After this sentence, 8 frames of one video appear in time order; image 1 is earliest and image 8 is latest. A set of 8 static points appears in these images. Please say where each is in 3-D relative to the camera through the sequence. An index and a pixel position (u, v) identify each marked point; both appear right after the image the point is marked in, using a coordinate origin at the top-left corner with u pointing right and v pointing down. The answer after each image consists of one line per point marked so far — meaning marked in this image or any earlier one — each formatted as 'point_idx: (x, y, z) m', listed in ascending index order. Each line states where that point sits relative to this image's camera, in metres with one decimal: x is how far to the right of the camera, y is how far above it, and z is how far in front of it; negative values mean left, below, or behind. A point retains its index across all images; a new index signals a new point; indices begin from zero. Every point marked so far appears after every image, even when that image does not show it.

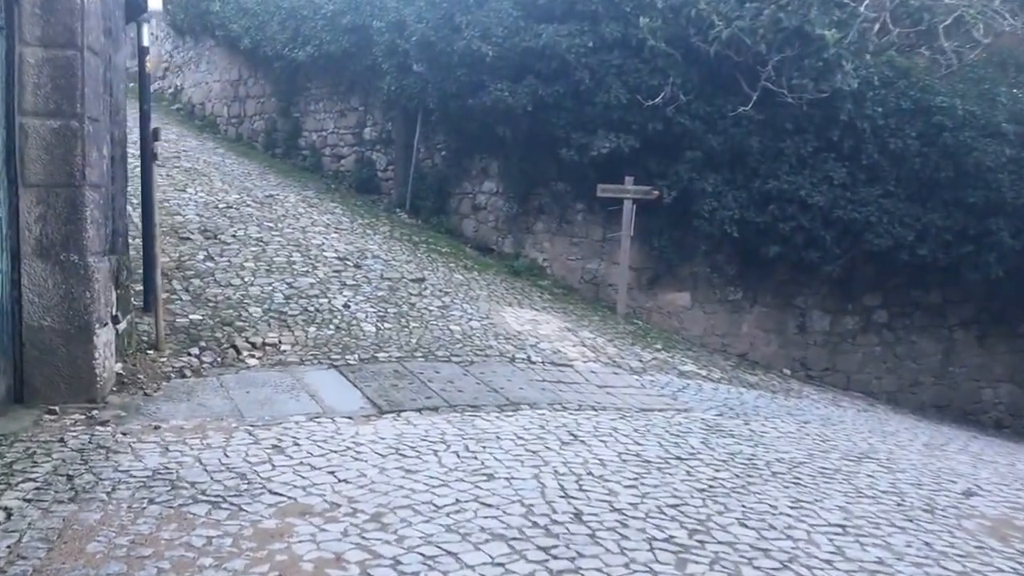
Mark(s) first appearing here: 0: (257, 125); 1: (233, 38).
0: (-4.0, +2.6, +16.3) m
1: (-4.5, +4.0, +16.5) m
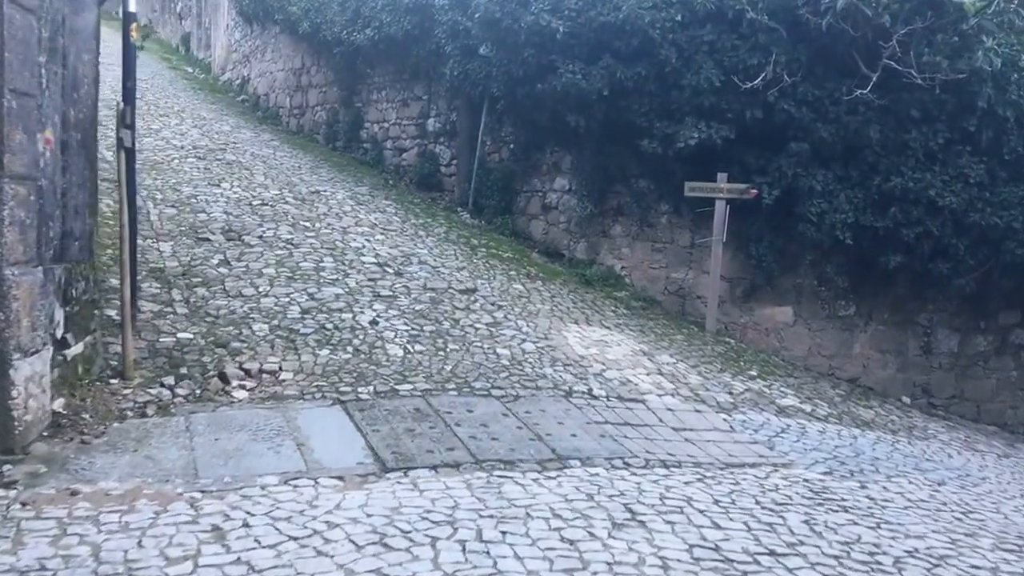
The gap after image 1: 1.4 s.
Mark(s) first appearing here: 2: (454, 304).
0: (-2.8, +2.5, +15.0) m
1: (-3.3, +4.0, +15.3) m
2: (-0.5, -0.1, +7.9) m
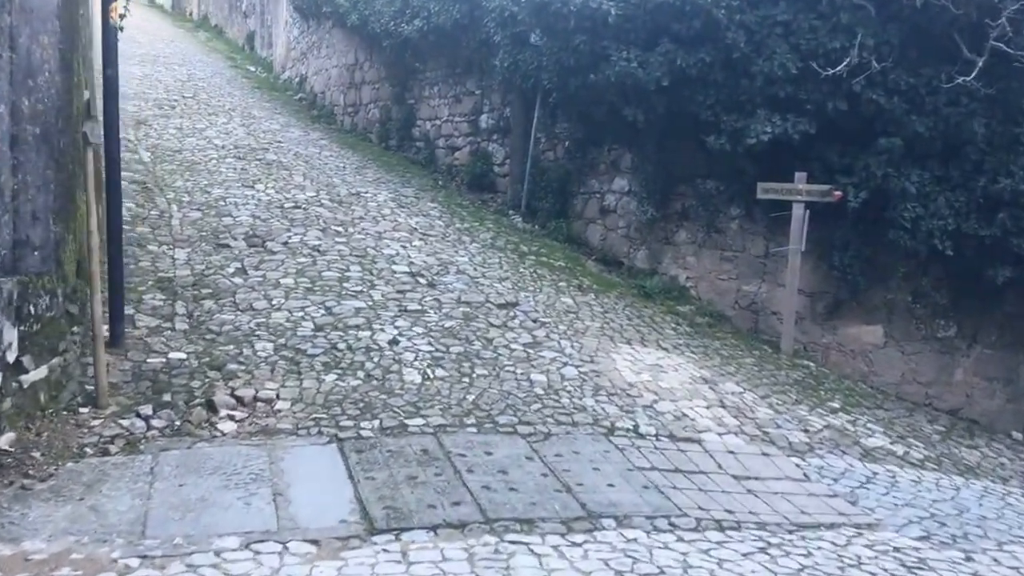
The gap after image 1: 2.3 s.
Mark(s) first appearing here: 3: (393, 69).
0: (-2.0, +2.5, +14.3) m
1: (-2.4, +3.9, +14.6) m
2: (-0.2, -0.2, +7.0) m
3: (-1.6, +2.9, +13.4) m
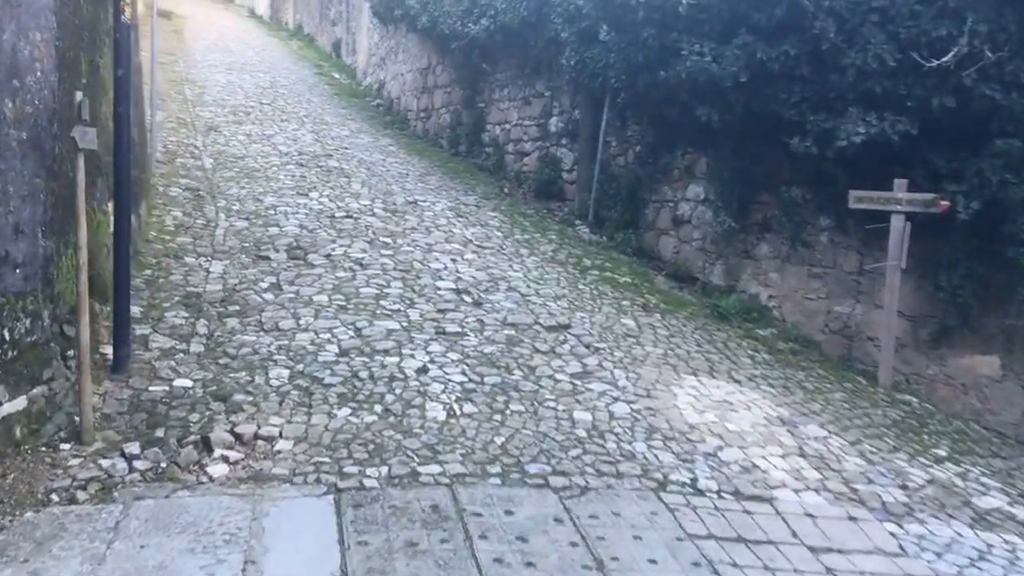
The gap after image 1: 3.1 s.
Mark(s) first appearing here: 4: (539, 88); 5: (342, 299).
0: (-0.9, +2.3, +13.7) m
1: (-1.3, +3.7, +14.0) m
2: (+0.1, -0.4, +6.3) m
3: (-0.6, +2.7, +12.8) m
4: (+0.3, +2.2, +11.2) m
5: (-1.1, -0.1, +6.8) m
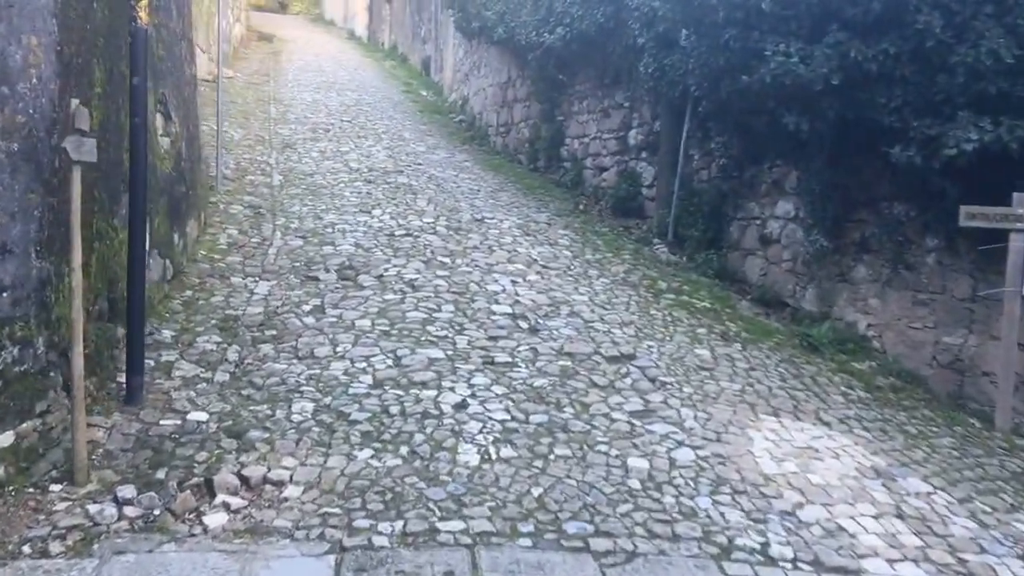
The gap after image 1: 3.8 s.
0: (+0.1, +2.0, +13.1) m
1: (-0.2, +3.4, +13.5) m
2: (+0.4, -0.5, +5.6) m
3: (+0.3, +2.5, +12.2) m
4: (+1.1, +2.0, +10.5) m
5: (-0.8, -0.2, +6.3) m
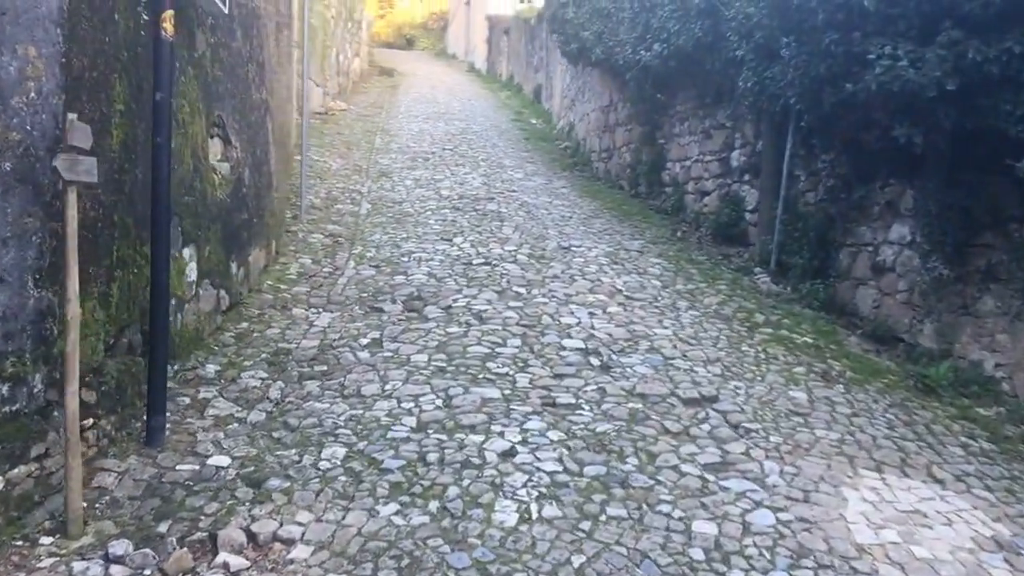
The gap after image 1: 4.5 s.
0: (+1.4, +1.6, +12.5) m
1: (+1.1, +3.0, +13.0) m
2: (+0.7, -0.7, +4.9) m
3: (+1.5, +2.1, +11.6) m
4: (+2.0, +1.7, +9.8) m
5: (-0.4, -0.4, +5.8) m
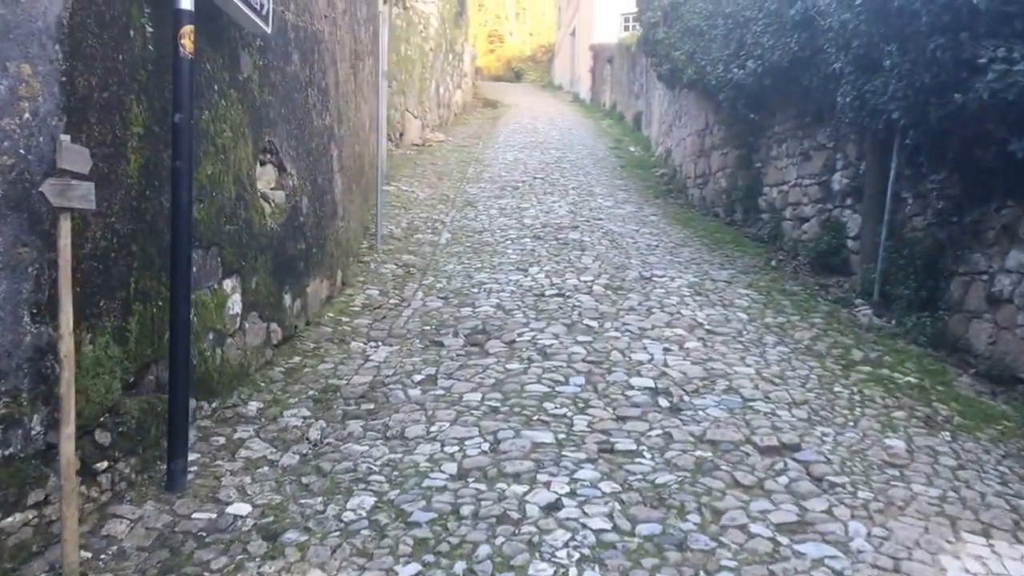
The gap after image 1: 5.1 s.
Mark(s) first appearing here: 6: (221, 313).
0: (+2.4, +1.2, +11.9) m
1: (+2.2, +2.6, +12.4) m
2: (+1.0, -0.8, +4.4) m
3: (+2.4, +1.7, +11.0) m
4: (+2.8, +1.4, +9.1) m
5: (-0.1, -0.6, +5.3) m
6: (-1.5, -0.1, +5.3) m
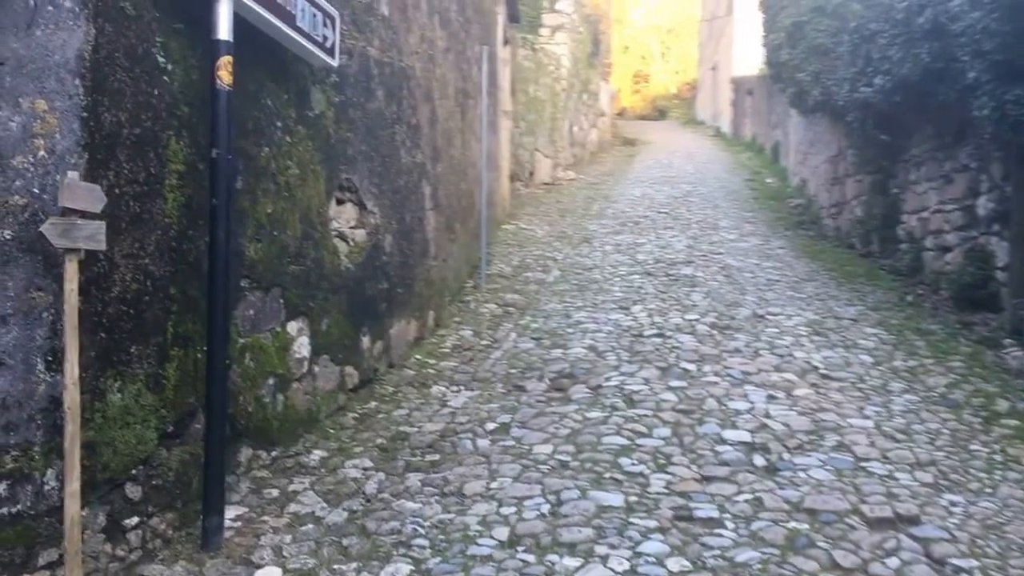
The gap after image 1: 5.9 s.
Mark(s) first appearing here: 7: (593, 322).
0: (+3.7, +0.8, +11.0) m
1: (+3.6, +2.2, +11.7) m
2: (+1.2, -1.0, +3.7) m
3: (+3.6, +1.4, +10.1) m
4: (+3.7, +1.1, +8.3) m
5: (+0.3, -0.8, +4.8) m
6: (-1.1, -0.3, +5.1) m
7: (+0.6, -0.3, +7.5) m
